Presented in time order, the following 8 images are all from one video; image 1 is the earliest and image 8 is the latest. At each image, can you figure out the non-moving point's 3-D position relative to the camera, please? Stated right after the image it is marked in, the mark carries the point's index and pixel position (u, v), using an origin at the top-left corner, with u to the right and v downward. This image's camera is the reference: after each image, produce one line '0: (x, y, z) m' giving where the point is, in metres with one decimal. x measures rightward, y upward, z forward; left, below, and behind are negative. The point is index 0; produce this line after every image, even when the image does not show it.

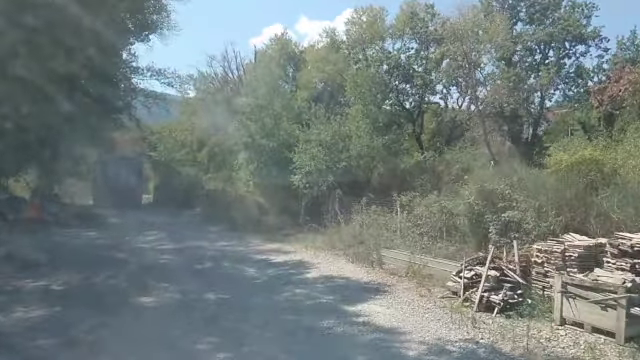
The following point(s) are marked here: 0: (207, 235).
0: (-3.9, -1.9, +17.8) m
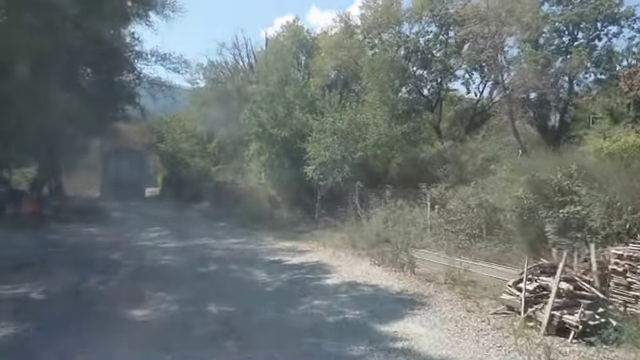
0: (-3.4, -1.7, +16.4) m
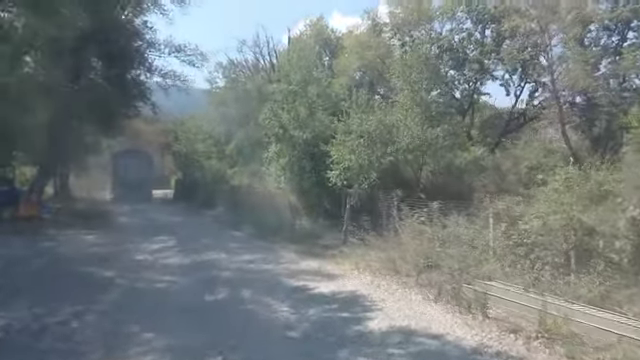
0: (-2.6, -1.8, +14.2) m
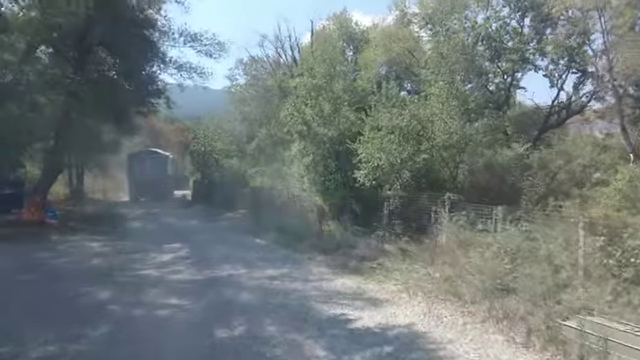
0: (-1.8, -1.8, +12.4) m
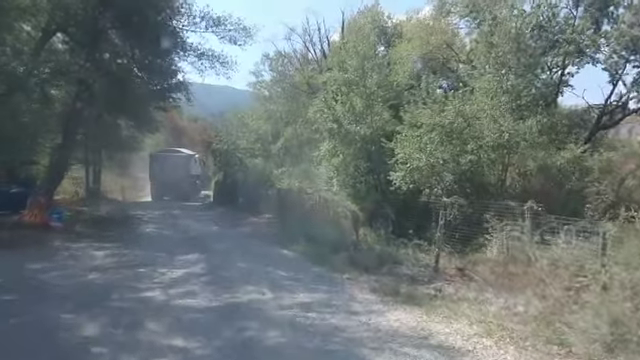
0: (-1.0, -1.8, +10.4) m
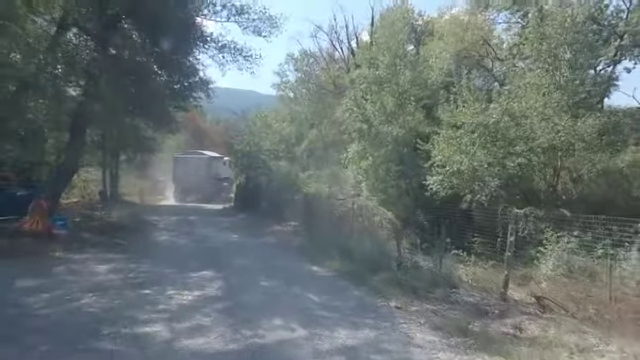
0: (-0.3, -1.9, +8.7) m
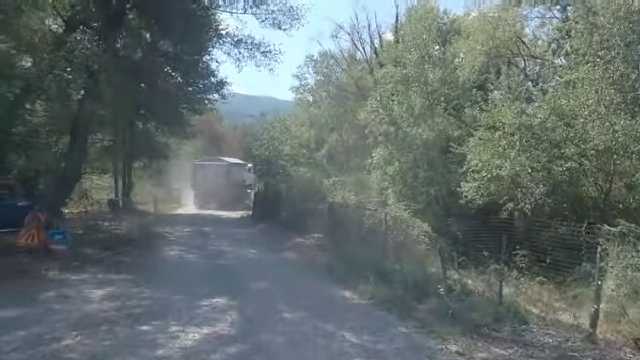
0: (+0.2, -2.1, +7.0) m
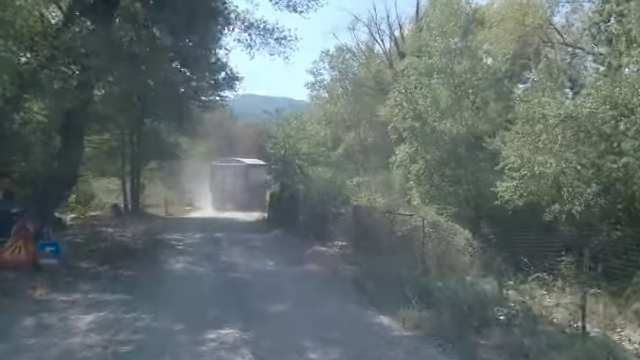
0: (+0.6, -2.1, +5.4) m
